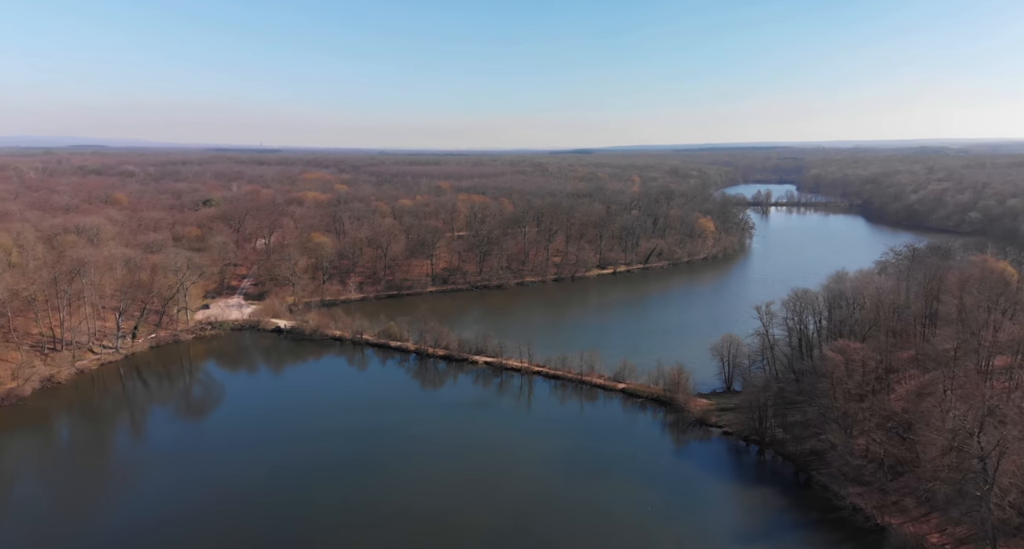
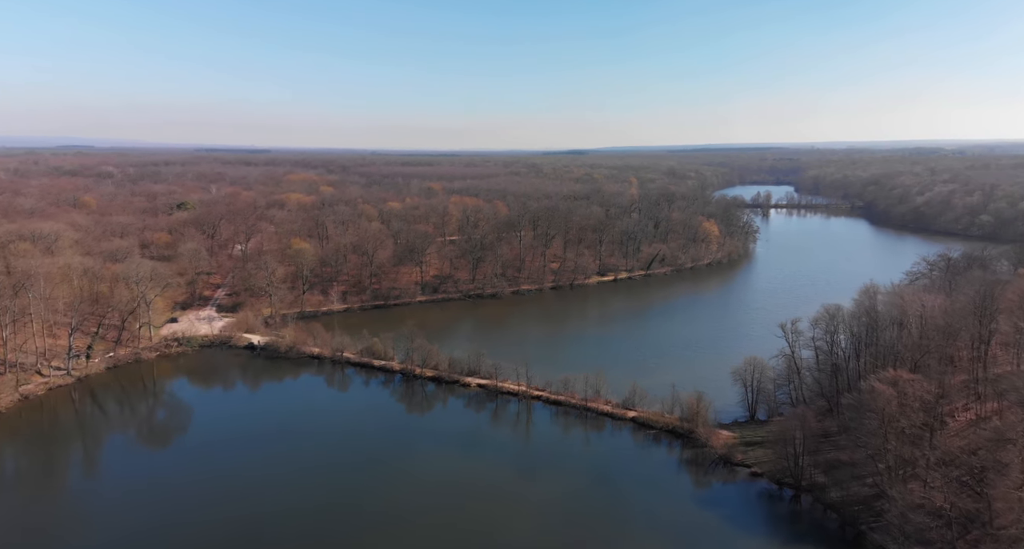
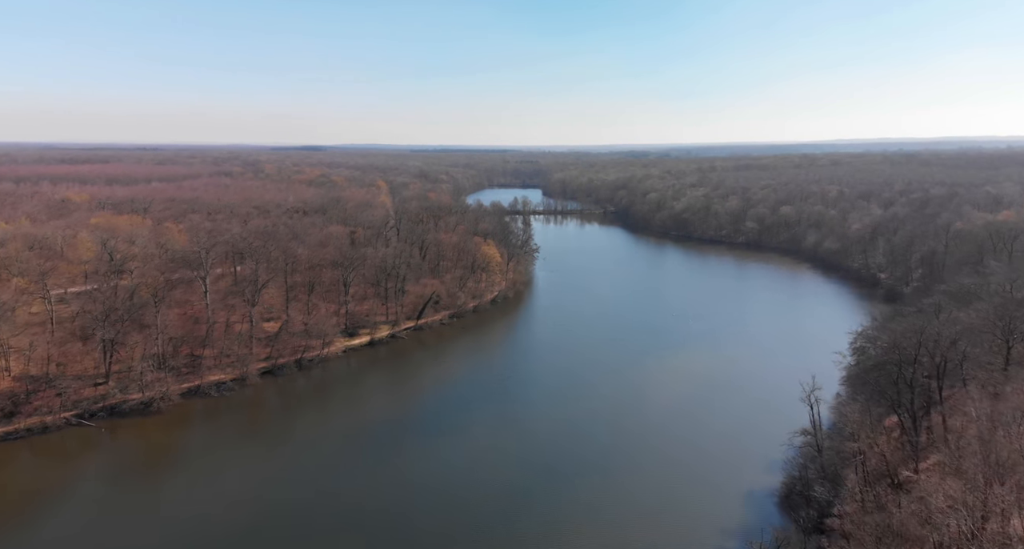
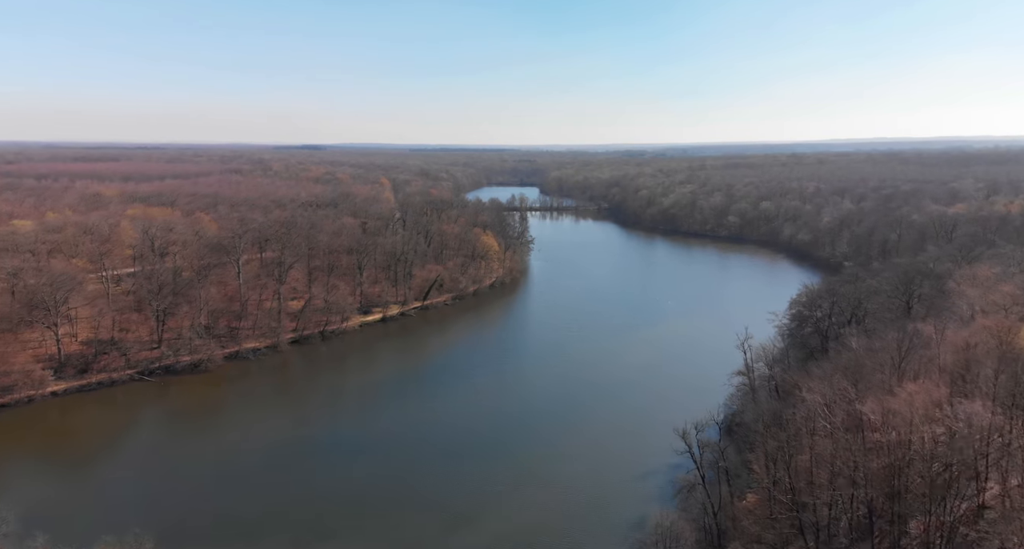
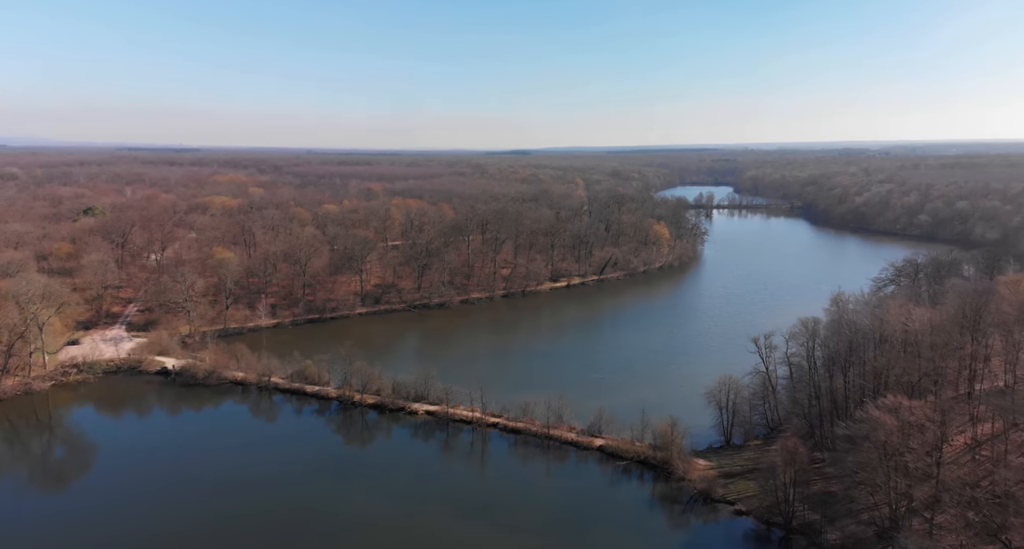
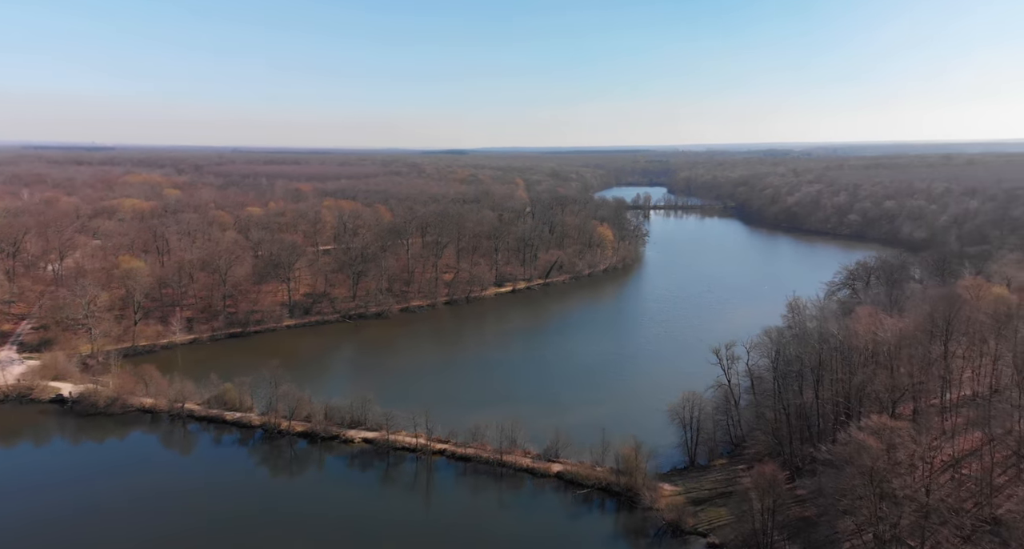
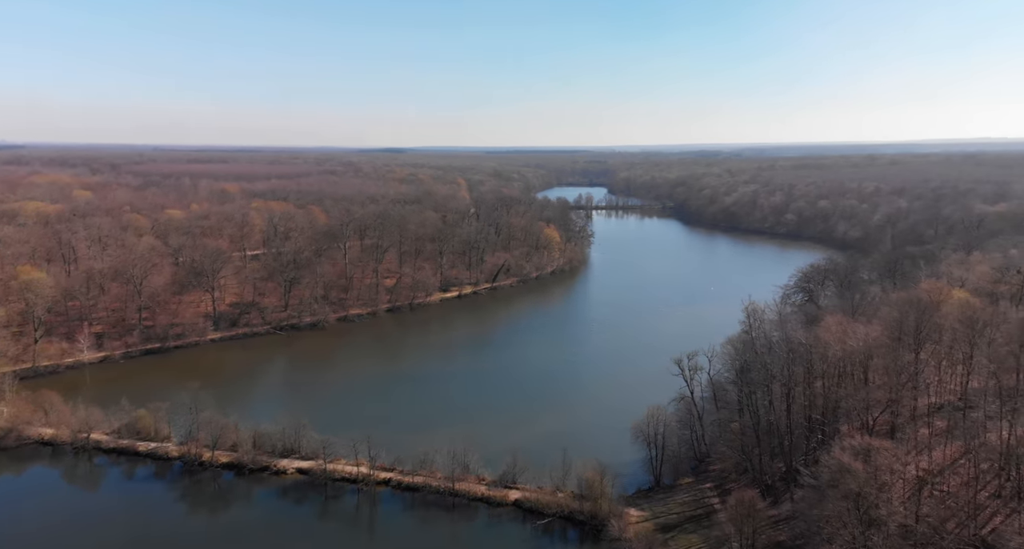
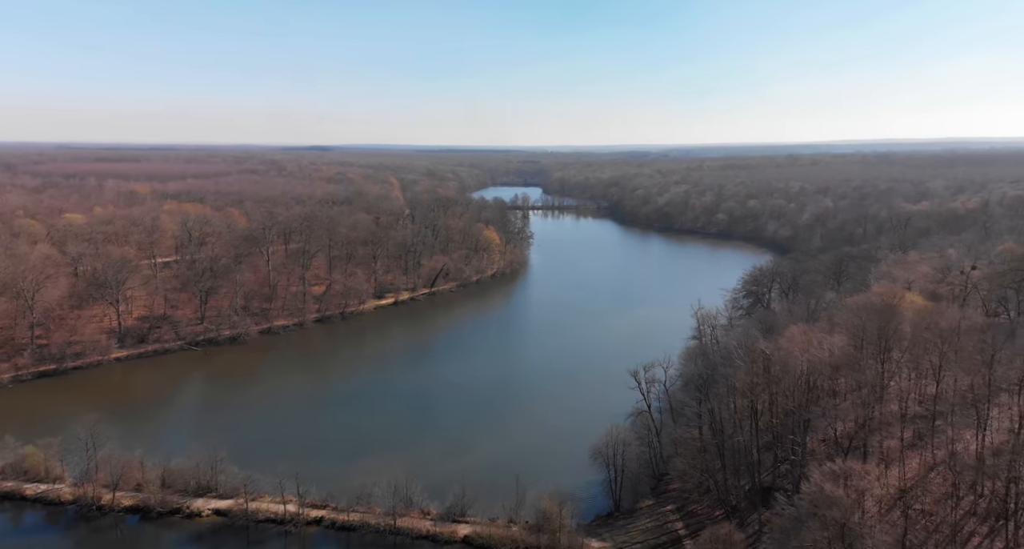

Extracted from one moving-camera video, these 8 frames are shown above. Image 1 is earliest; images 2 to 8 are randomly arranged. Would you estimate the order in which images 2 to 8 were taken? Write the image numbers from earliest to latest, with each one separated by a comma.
2, 5, 6, 7, 8, 4, 3
